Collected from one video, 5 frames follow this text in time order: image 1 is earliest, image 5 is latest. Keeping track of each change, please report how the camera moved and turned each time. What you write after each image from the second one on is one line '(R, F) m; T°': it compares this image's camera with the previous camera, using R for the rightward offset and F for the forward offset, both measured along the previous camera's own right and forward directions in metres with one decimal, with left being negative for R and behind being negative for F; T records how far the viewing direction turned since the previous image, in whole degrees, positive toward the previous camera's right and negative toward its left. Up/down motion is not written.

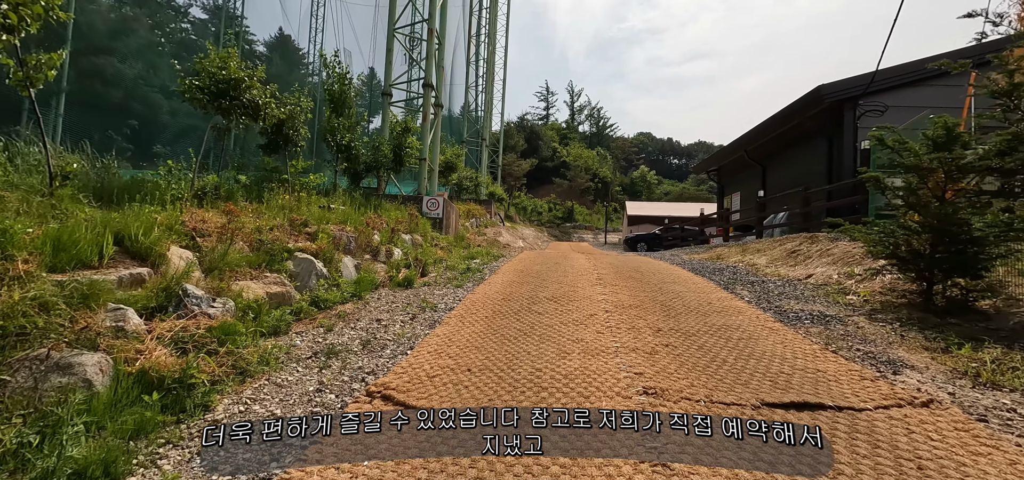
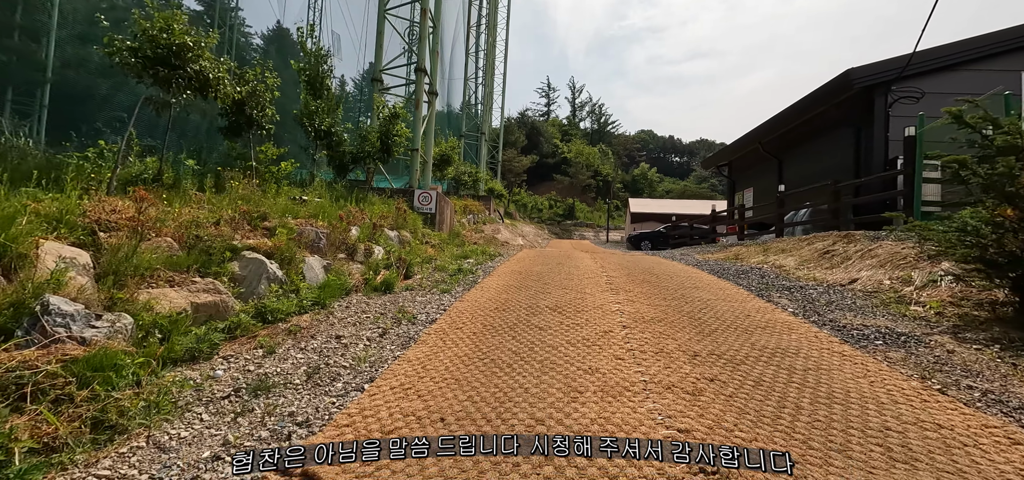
(0.0, +0.8) m; 0°
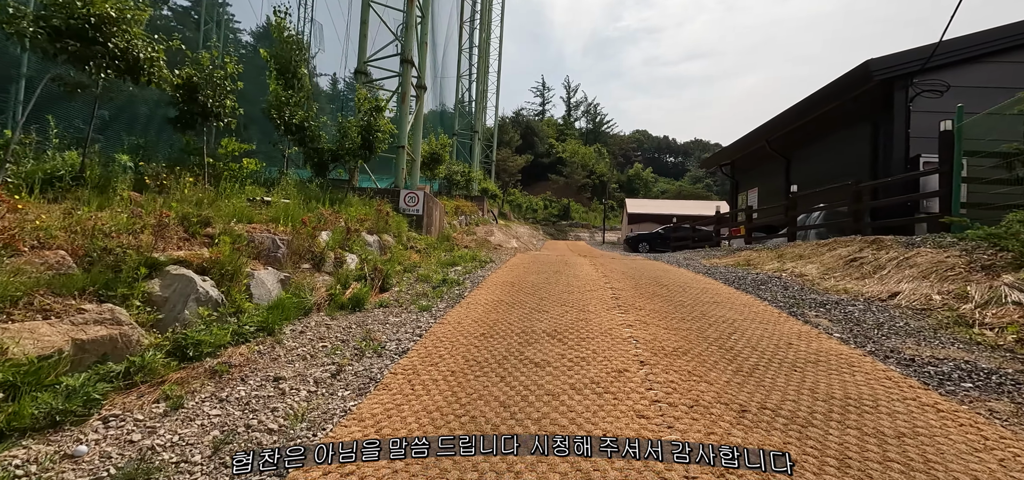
(0.0, +0.7) m; +1°
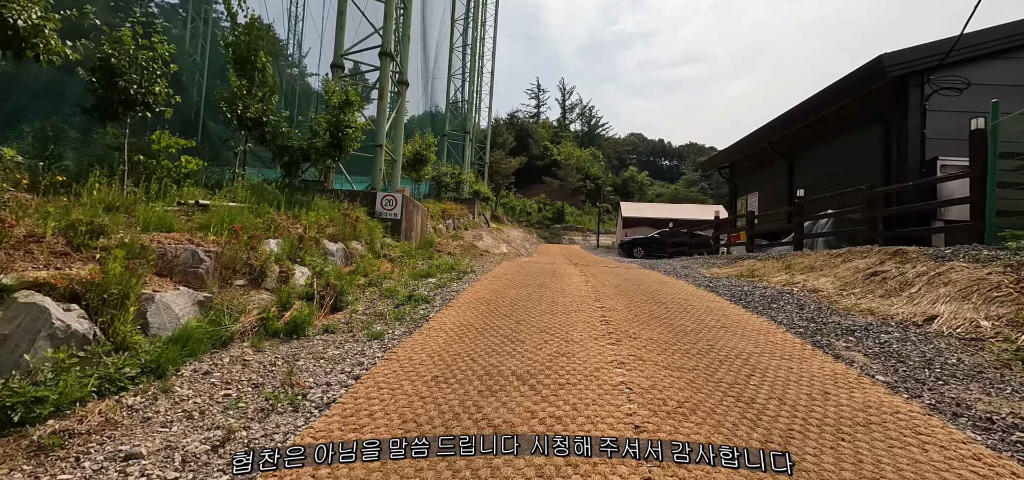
(+0.2, +0.7) m; +1°
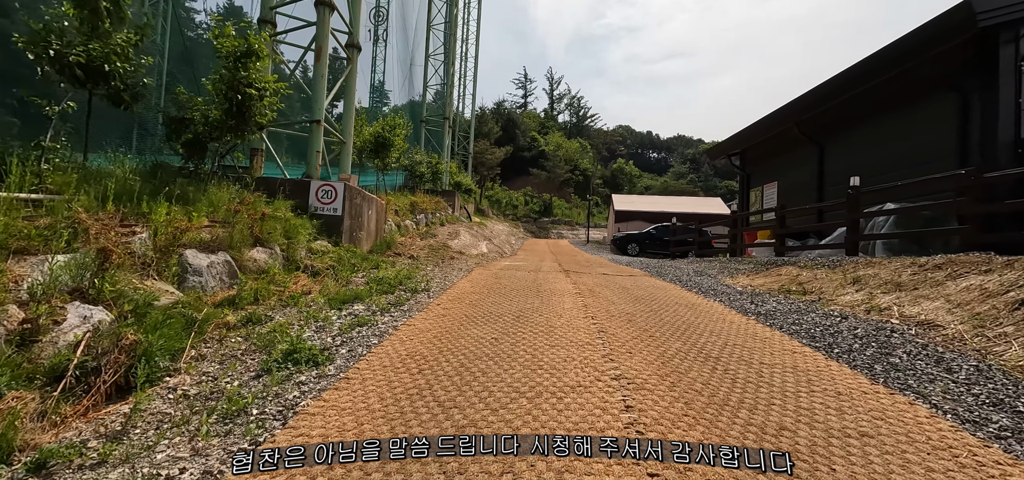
(+0.2, +1.9) m; +2°
